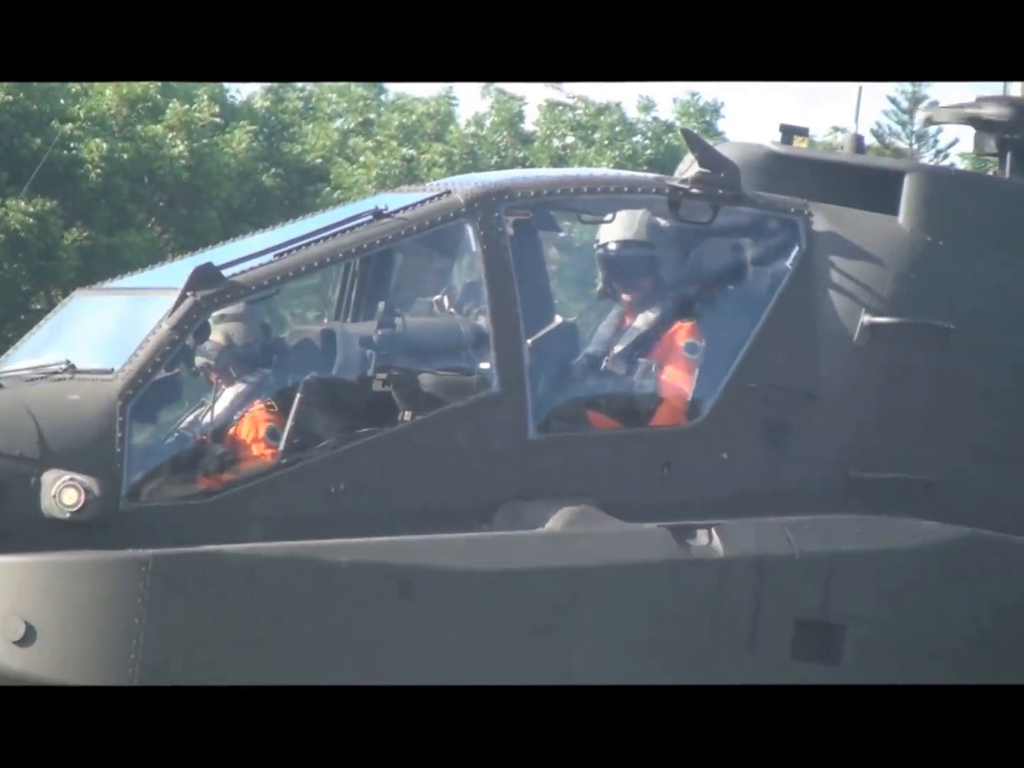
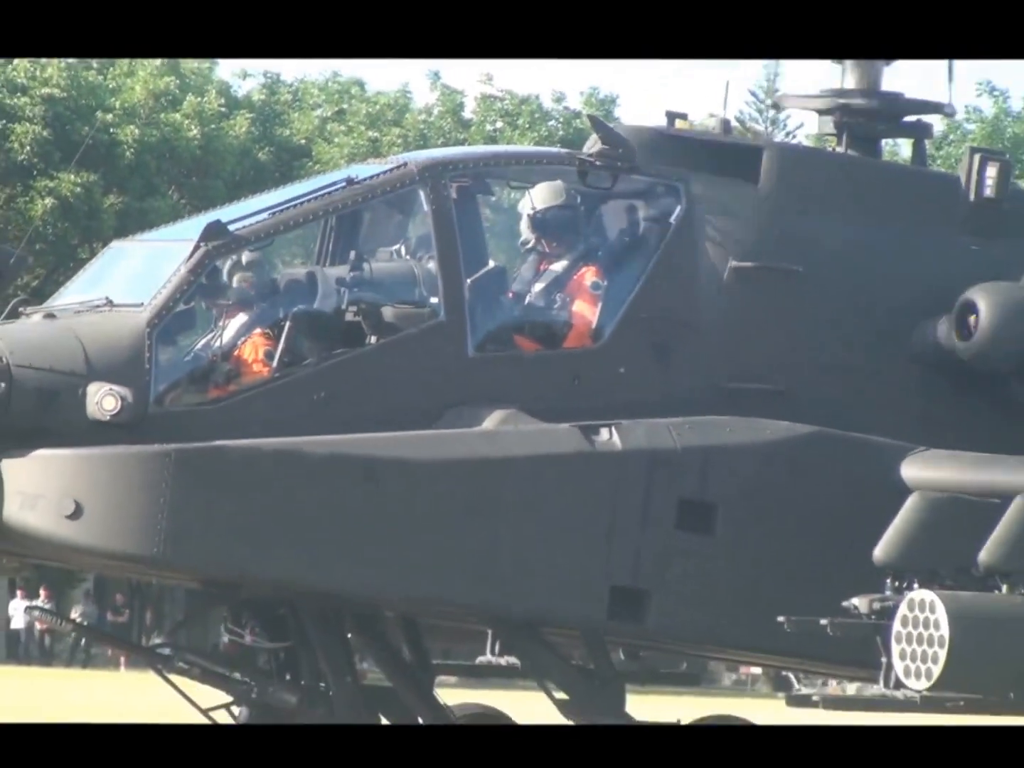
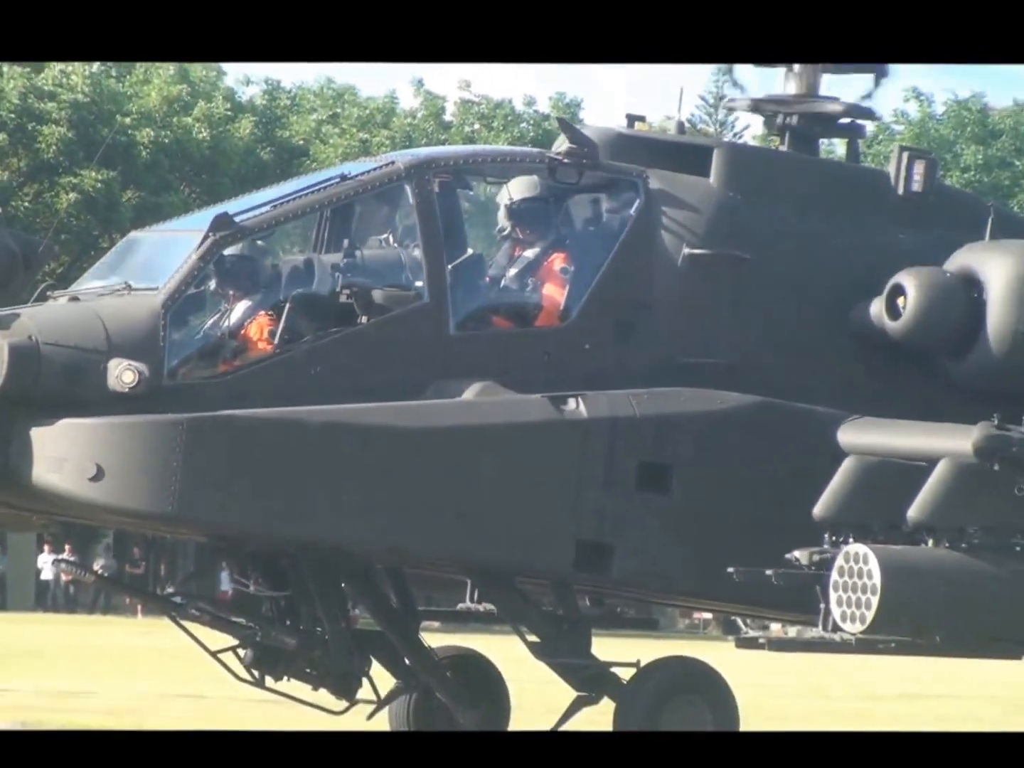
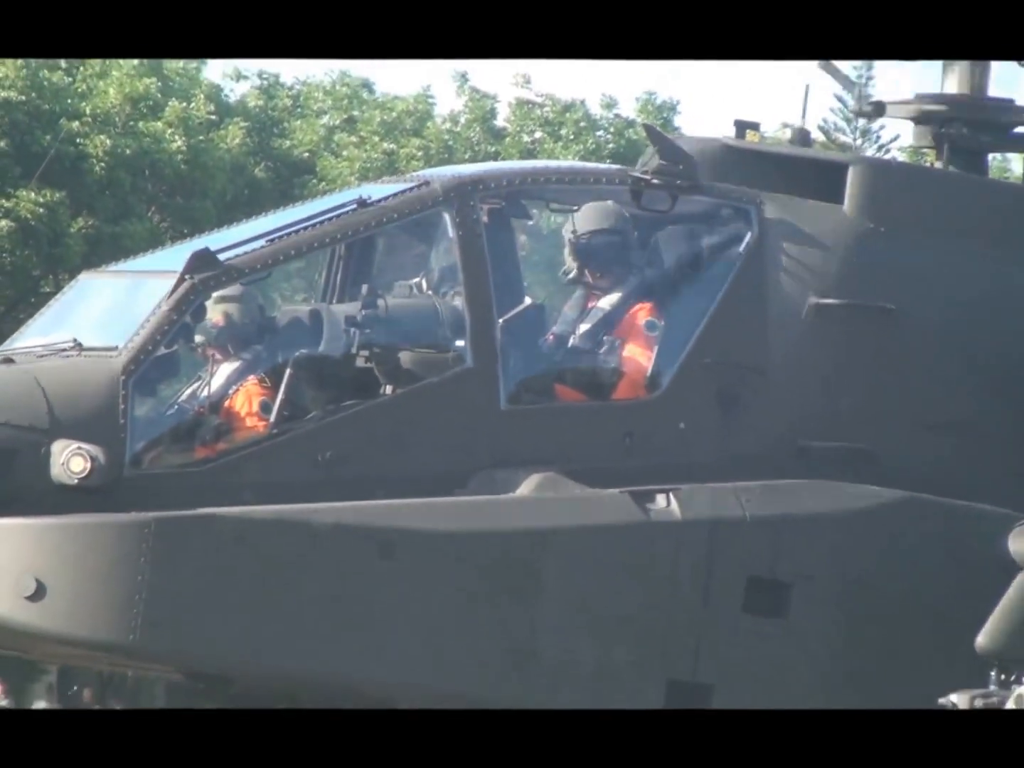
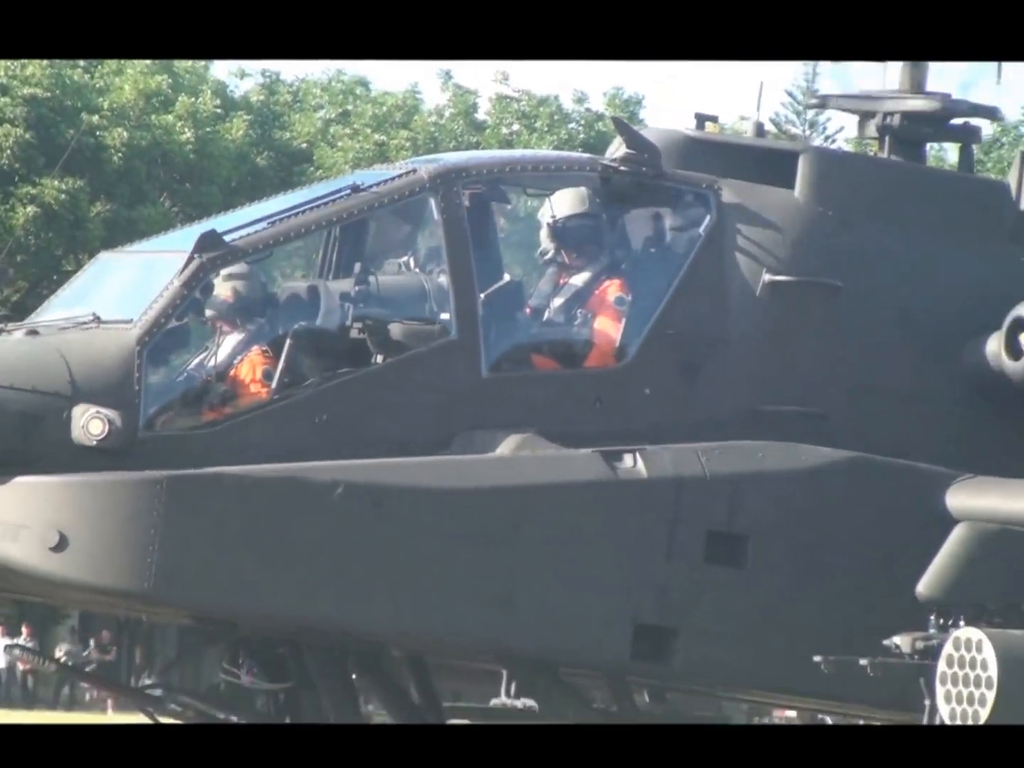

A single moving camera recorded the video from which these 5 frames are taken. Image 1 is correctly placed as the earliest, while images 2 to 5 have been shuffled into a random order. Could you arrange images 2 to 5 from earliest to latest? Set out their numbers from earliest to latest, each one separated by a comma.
4, 5, 2, 3
